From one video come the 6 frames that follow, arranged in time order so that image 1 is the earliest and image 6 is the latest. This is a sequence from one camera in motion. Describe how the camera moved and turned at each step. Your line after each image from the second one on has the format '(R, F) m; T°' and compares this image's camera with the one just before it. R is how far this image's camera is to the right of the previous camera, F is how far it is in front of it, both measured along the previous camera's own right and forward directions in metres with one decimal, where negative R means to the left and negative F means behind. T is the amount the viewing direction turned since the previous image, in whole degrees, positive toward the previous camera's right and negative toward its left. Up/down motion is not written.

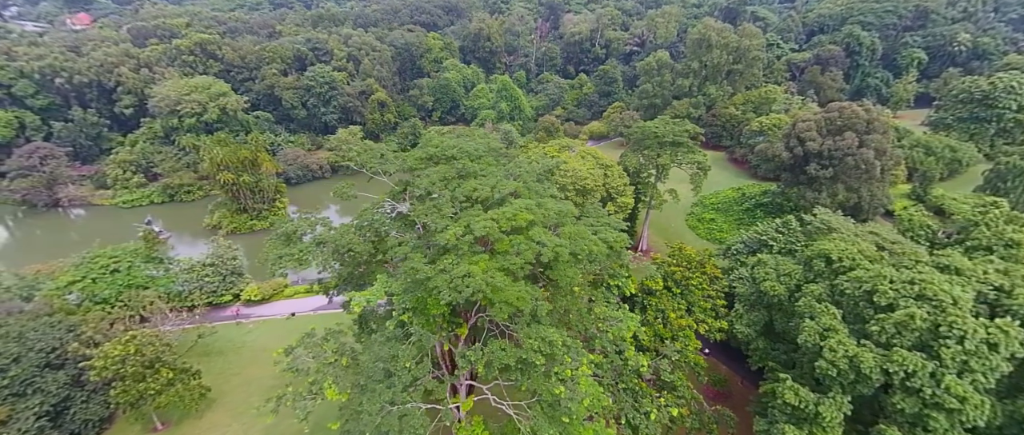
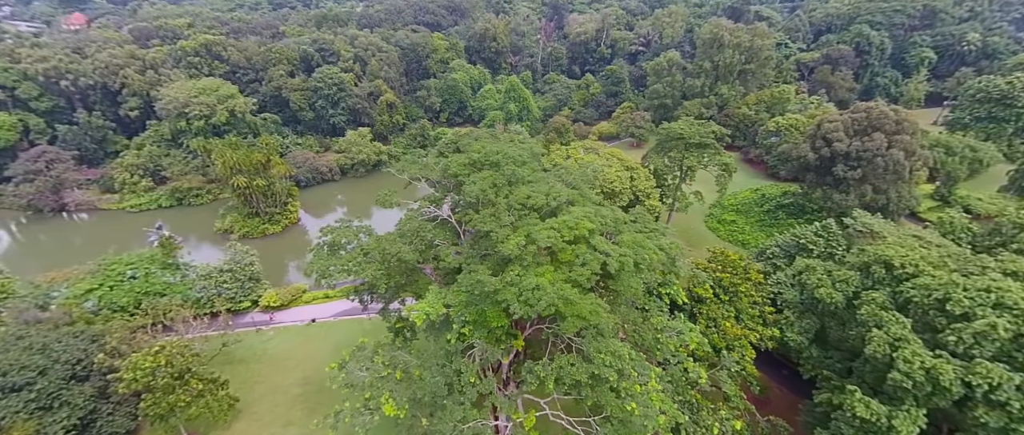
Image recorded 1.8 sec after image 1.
(-1.2, +0.2) m; 0°
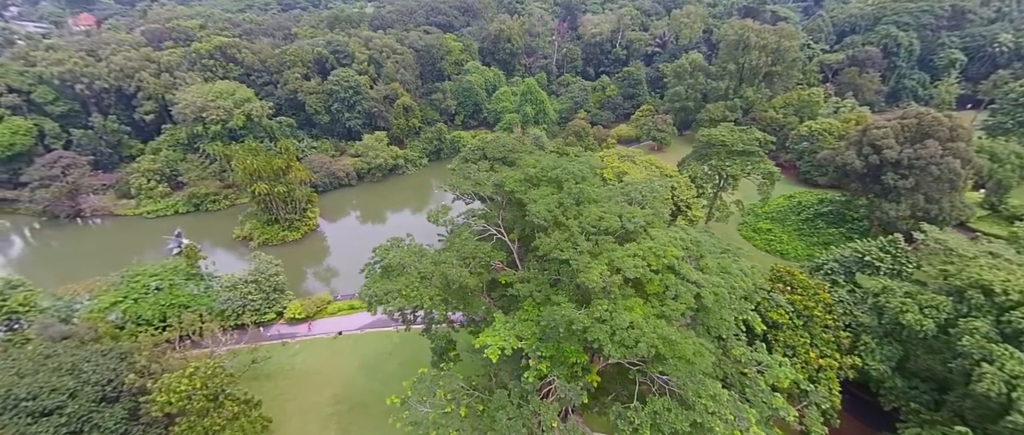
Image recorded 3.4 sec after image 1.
(-1.3, +0.6) m; 0°
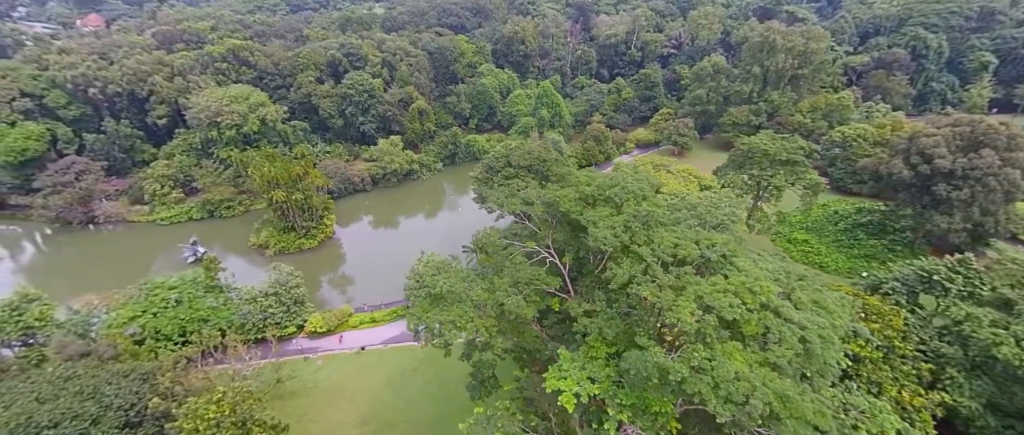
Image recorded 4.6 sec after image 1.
(-1.1, +0.7) m; 0°
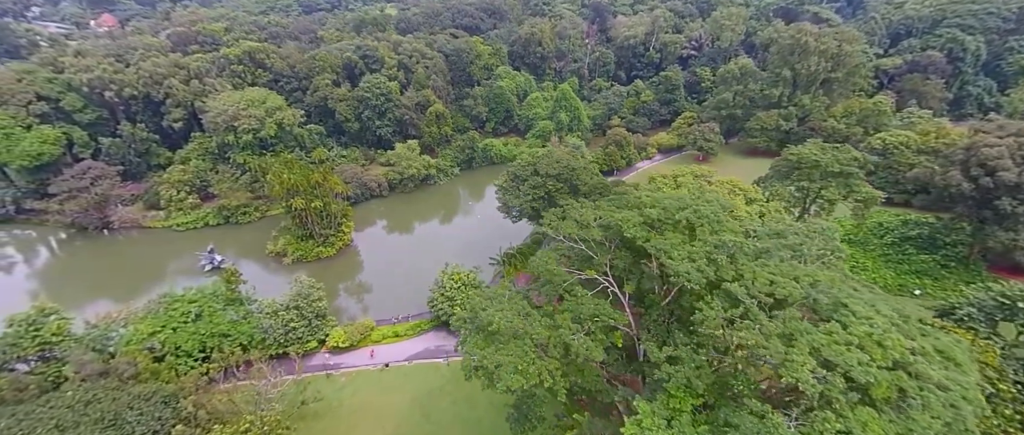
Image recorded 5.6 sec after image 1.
(-1.1, +0.8) m; -1°
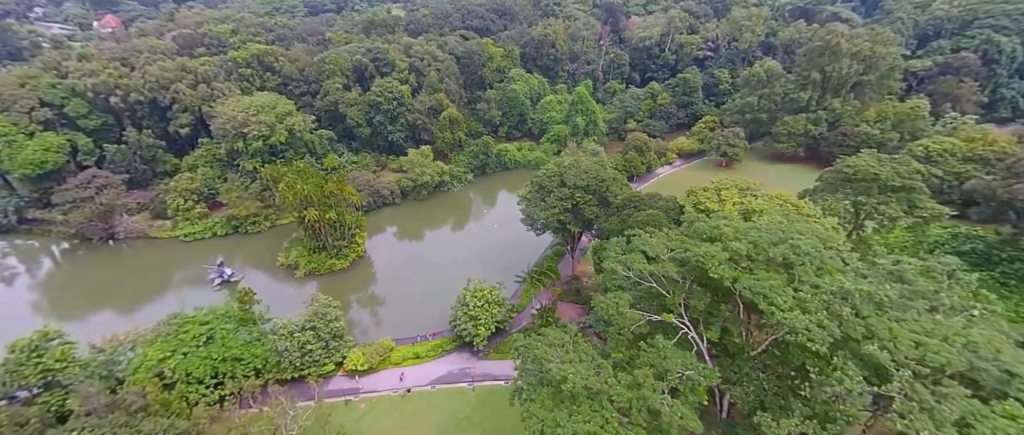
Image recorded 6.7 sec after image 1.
(-1.1, +1.1) m; 0°
